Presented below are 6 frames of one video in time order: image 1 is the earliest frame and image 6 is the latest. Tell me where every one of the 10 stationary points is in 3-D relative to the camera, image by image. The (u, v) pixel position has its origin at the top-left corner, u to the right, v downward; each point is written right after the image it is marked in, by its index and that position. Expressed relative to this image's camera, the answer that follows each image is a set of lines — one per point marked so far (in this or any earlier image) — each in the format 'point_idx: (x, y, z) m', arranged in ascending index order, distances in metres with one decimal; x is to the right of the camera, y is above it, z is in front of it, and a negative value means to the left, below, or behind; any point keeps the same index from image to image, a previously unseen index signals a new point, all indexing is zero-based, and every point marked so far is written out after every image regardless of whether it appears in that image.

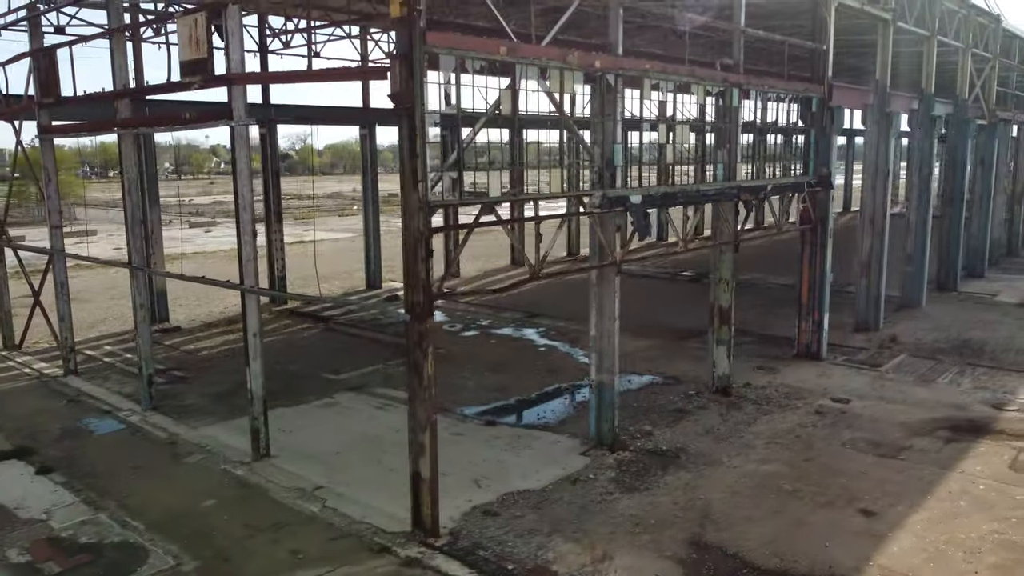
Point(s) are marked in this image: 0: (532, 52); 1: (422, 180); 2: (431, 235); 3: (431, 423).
0: (+0.2, +2.2, +7.2) m
1: (-0.7, +0.9, +6.4) m
2: (-0.7, +0.4, +6.5) m
3: (-0.7, -1.2, +6.9) m
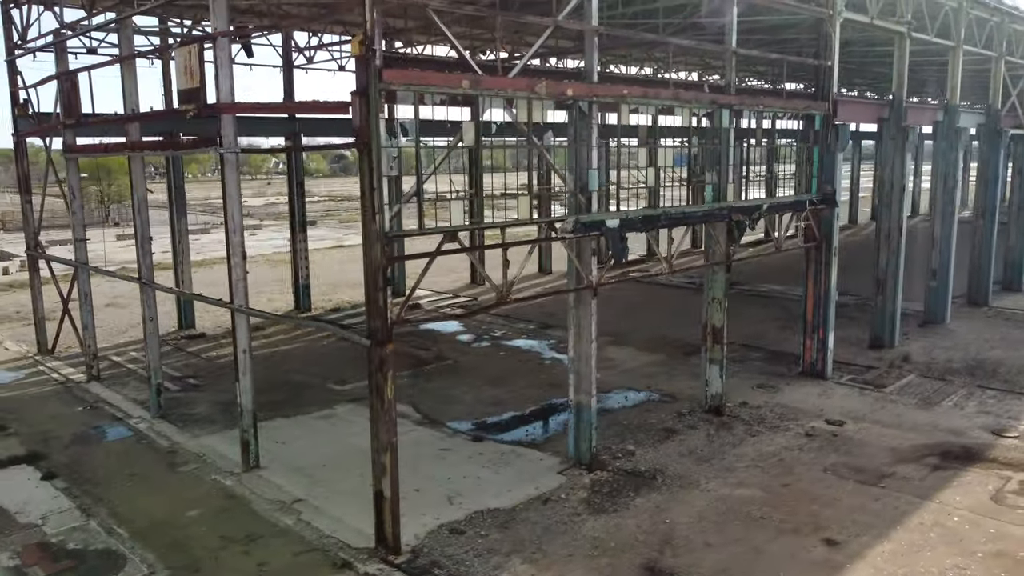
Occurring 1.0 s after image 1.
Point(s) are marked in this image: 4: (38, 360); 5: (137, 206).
0: (-0.2, +1.9, +7.3) m
1: (-1.1, +0.6, +6.6) m
2: (-1.1, +0.2, +6.7) m
3: (-1.1, -1.4, +7.1) m
4: (-9.6, -1.5, +15.6) m
5: (-5.5, +1.2, +11.3) m
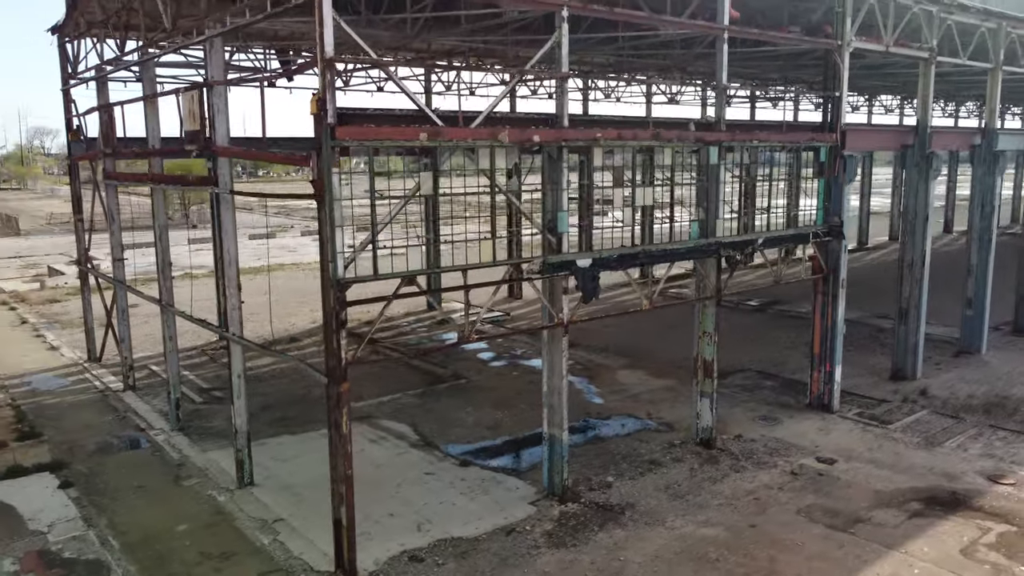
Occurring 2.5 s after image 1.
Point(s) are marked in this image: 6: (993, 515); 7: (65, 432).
0: (-0.6, +1.5, +7.7) m
1: (-1.6, +0.3, +7.0) m
2: (-1.6, -0.2, +7.2) m
3: (-1.6, -1.8, +7.5) m
4: (-9.3, -1.8, +16.8) m
5: (-5.6, +0.9, +12.1) m
6: (+5.7, -2.7, +9.1) m
7: (-7.3, -2.4, +12.6) m
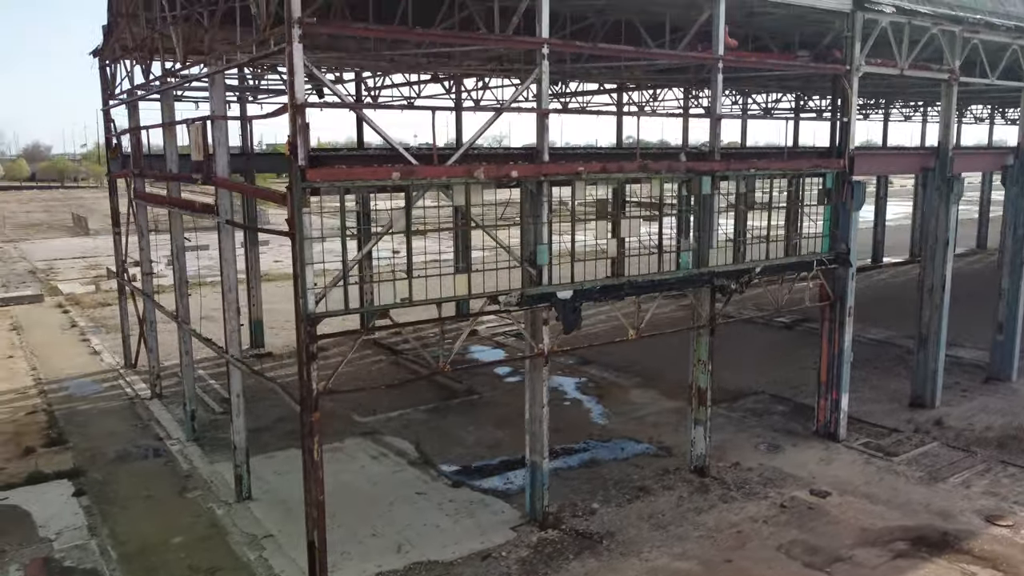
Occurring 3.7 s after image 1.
0: (-0.9, +1.2, +7.9) m
1: (-2.0, -0.1, +7.4) m
2: (-1.9, -0.5, +7.5) m
3: (-2.0, -2.2, +7.8) m
4: (-9.0, -2.0, +17.6) m
5: (-5.5, +0.6, +12.7) m
6: (+5.4, -3.1, +8.9) m
7: (-7.3, -2.6, +13.3) m
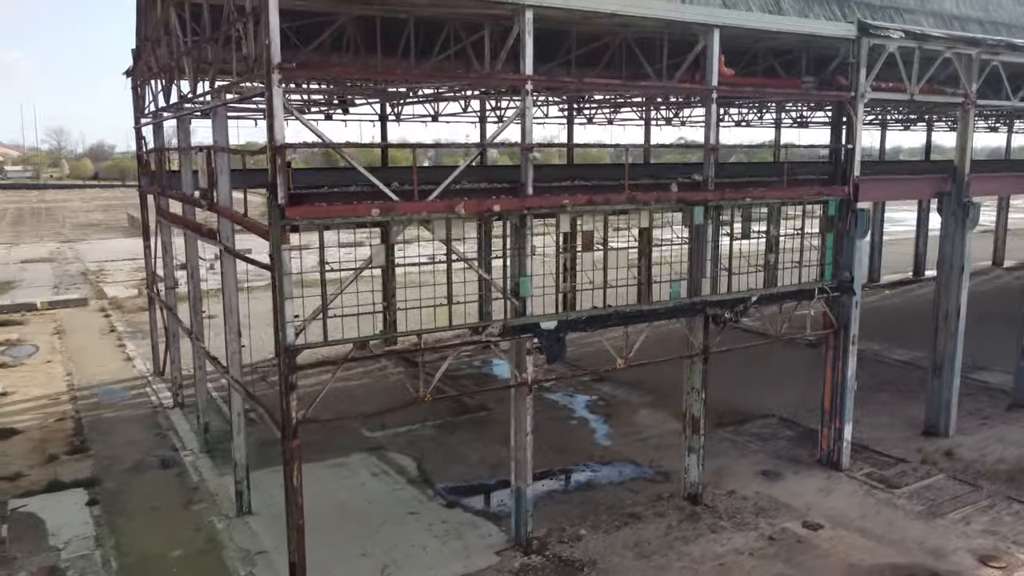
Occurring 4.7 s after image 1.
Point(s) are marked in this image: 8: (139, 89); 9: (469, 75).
0: (-1.1, +0.8, +8.2) m
1: (-2.3, -0.4, +7.7) m
2: (-2.2, -0.9, +7.8) m
3: (-2.2, -2.5, +8.1) m
4: (-8.7, -2.2, +18.3) m
5: (-5.5, +0.3, +13.2) m
6: (+5.2, -3.6, +8.7) m
7: (-7.3, -2.9, +13.9) m
8: (-8.3, +4.4, +17.2) m
9: (-0.5, +2.4, +8.7) m
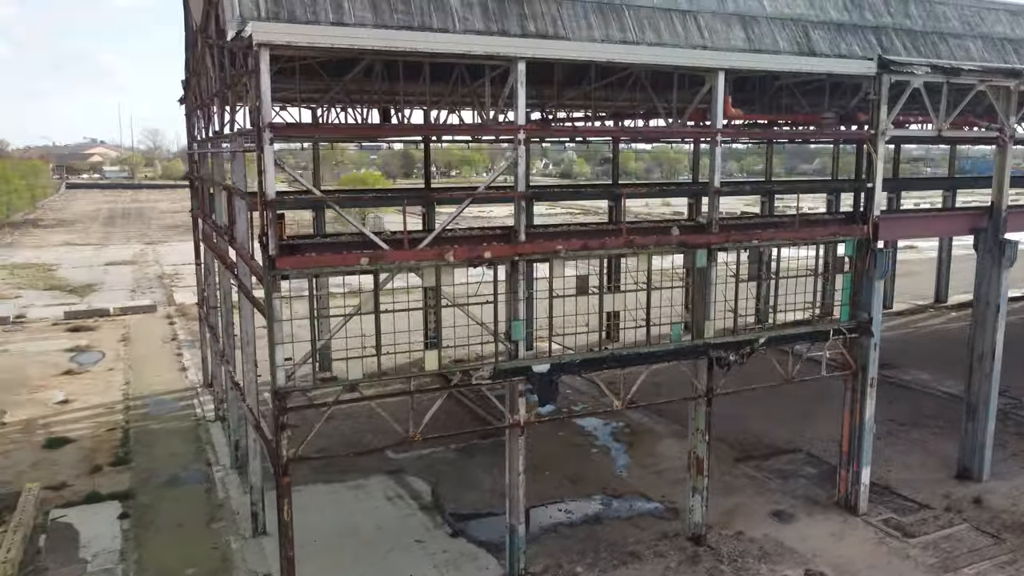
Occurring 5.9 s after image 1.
0: (-1.3, +0.3, +8.5) m
1: (-2.5, -0.9, +8.1) m
2: (-2.4, -1.3, +8.2) m
3: (-2.5, -3.0, +8.6) m
4: (-7.9, -2.7, +19.3) m
5: (-5.2, -0.1, +13.9) m
6: (+4.9, -4.2, +8.5) m
7: (-6.9, -3.3, +14.8) m
8: (-7.6, +4.0, +18.2) m
9: (-0.6, +1.9, +8.9) m
